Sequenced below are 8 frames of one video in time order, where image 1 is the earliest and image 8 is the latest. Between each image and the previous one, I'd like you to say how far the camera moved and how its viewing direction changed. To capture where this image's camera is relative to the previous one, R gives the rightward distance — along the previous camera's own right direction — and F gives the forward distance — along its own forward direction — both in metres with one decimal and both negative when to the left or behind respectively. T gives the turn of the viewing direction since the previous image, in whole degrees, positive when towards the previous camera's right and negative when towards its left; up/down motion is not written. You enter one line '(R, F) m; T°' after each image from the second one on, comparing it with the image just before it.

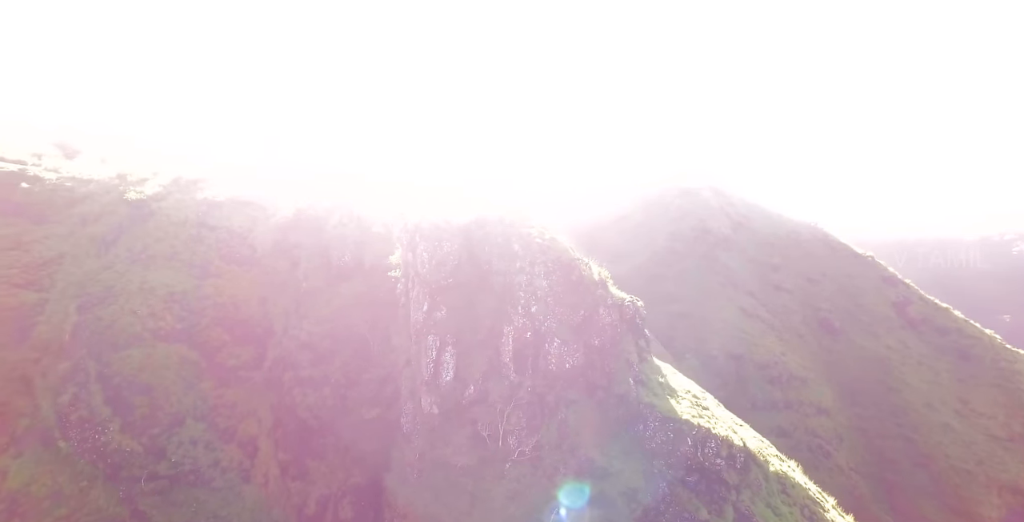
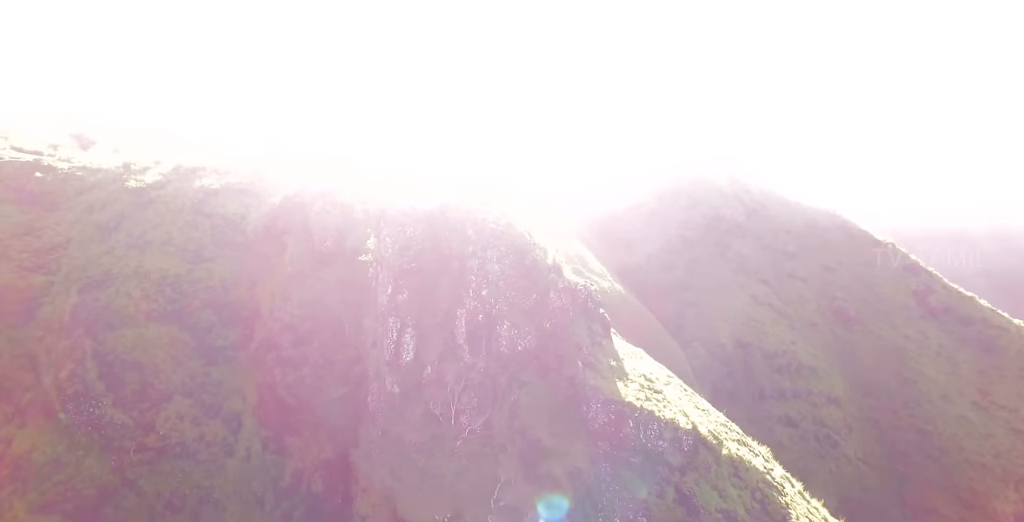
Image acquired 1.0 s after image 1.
(+3.5, -0.4) m; -3°
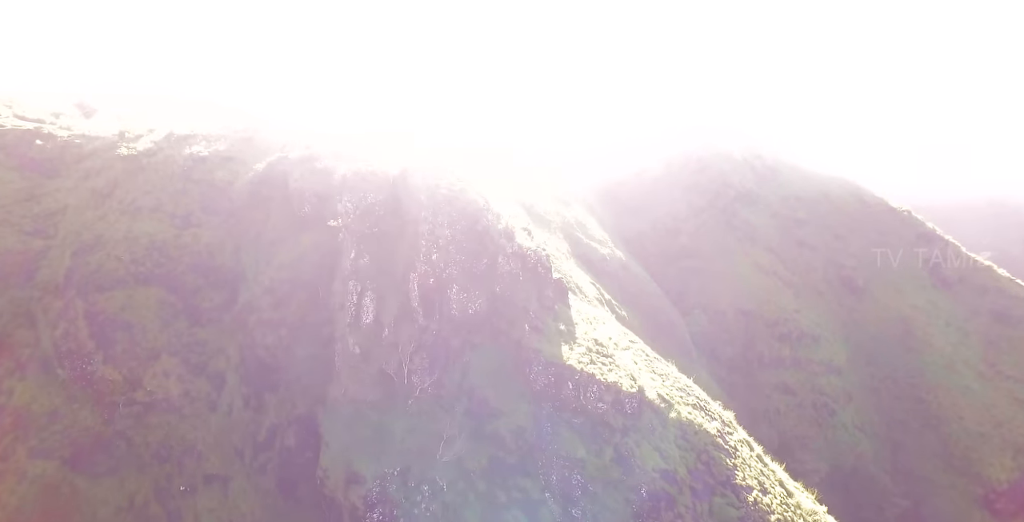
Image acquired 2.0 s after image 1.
(+3.4, -0.3) m; -2°
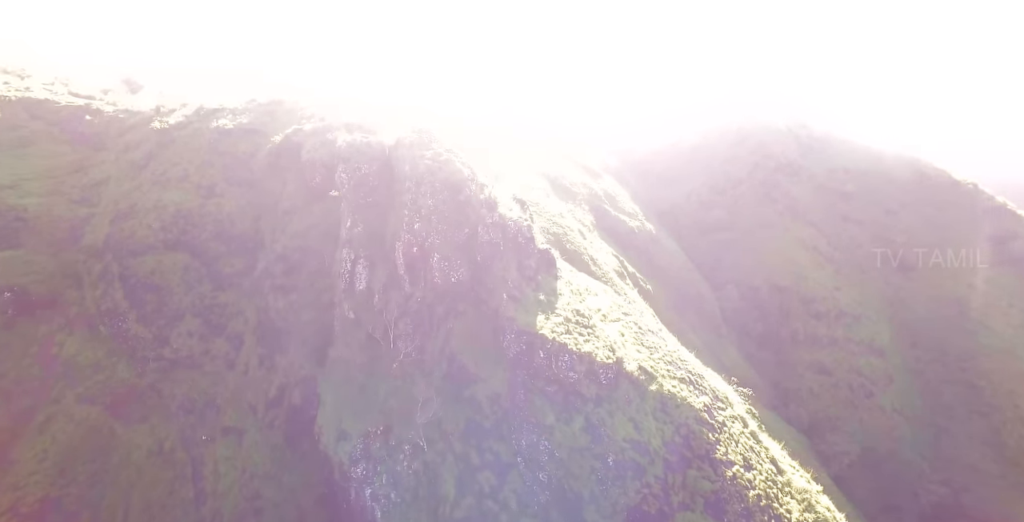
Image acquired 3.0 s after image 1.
(+3.2, -0.1) m; -5°
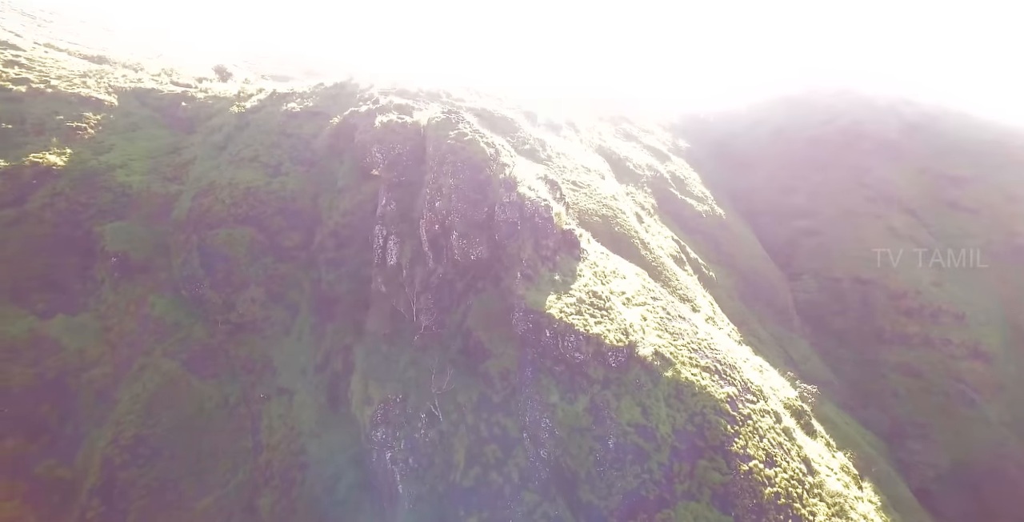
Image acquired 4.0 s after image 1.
(+3.1, 0.0) m; -9°
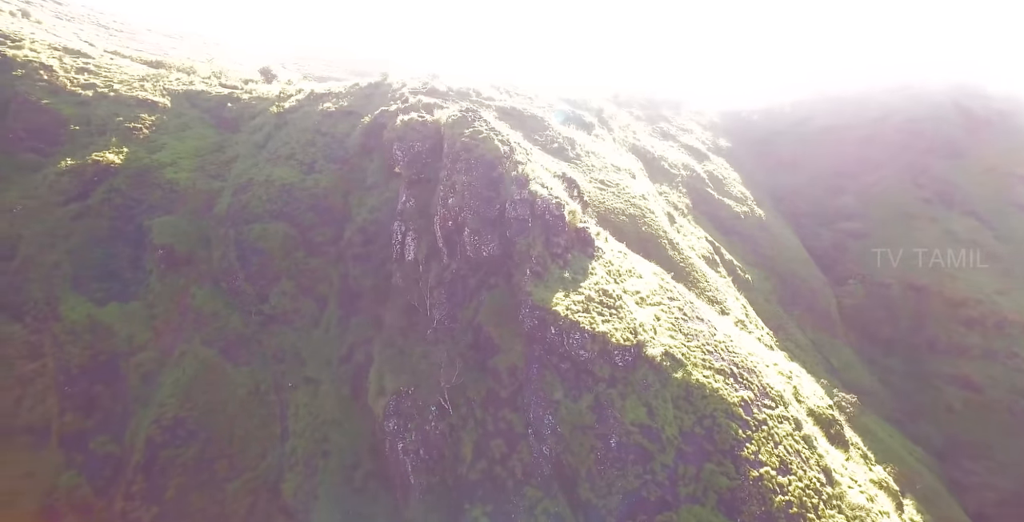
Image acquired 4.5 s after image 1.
(+1.5, -0.1) m; -5°
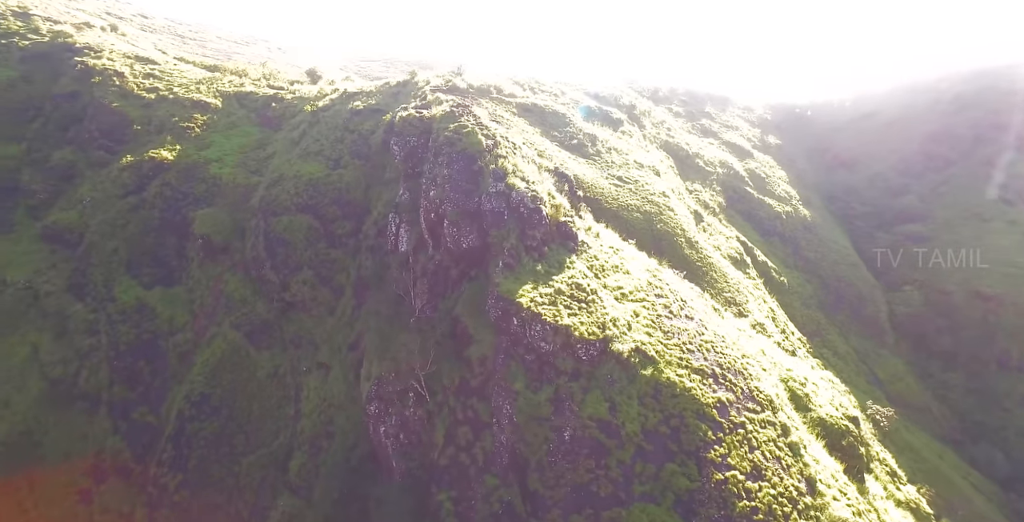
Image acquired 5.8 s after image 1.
(+4.1, -0.1) m; -6°
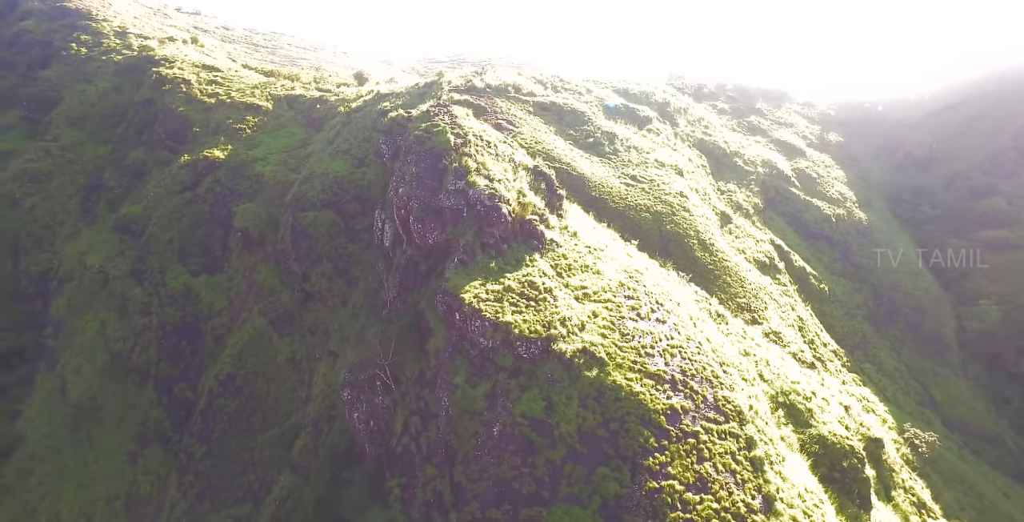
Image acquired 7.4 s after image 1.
(+5.7, +0.1) m; -8°
